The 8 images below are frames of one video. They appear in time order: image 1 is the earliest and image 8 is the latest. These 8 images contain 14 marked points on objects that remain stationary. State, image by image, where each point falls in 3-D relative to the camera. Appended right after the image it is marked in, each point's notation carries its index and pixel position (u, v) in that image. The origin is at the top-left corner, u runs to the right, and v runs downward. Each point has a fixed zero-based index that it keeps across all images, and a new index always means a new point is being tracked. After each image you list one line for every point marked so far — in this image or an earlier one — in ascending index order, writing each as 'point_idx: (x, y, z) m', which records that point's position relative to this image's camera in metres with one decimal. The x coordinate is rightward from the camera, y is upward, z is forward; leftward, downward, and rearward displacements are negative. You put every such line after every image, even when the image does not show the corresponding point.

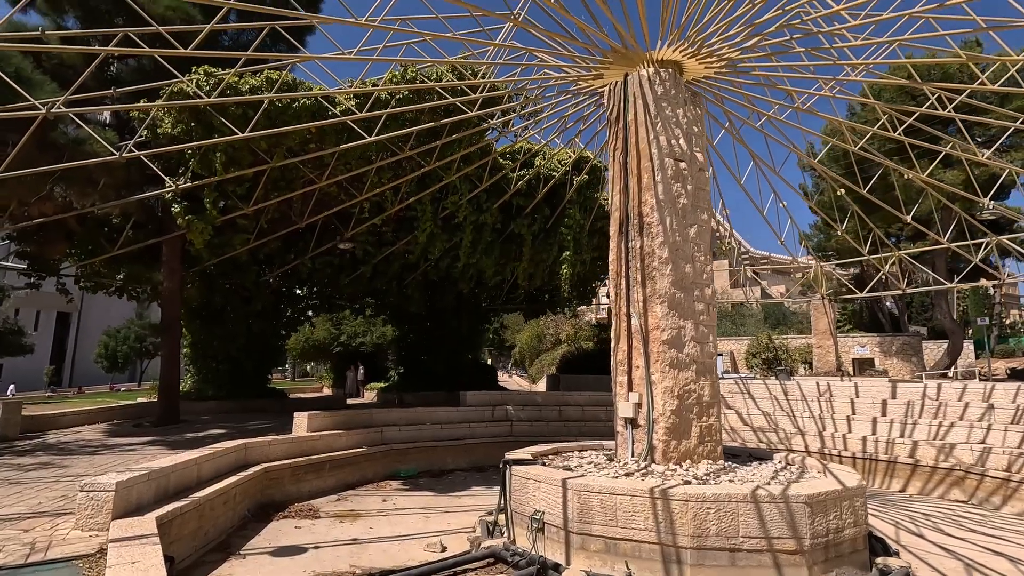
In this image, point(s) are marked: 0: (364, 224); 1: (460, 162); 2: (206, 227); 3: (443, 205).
0: (-4.4, +1.9, +15.9) m
1: (-1.4, +3.6, +15.1) m
2: (-7.8, +1.6, +13.6) m
3: (-2.0, +2.5, +16.2) m
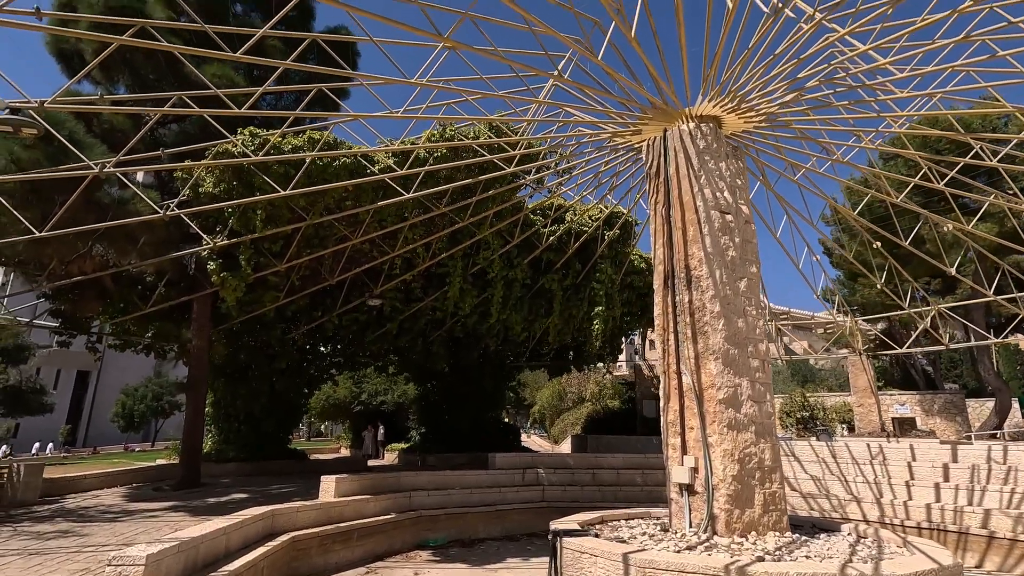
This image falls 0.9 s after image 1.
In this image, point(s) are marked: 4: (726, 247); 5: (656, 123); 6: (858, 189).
0: (-3.5, +0.3, +15.8) m
1: (-0.5, +2.0, +15.2) m
2: (-6.9, +0.1, +13.6) m
3: (-1.1, +0.8, +16.1) m
4: (+3.8, +0.7, +9.5) m
5: (+2.9, +3.3, +10.8) m
6: (+9.2, +2.8, +14.2) m
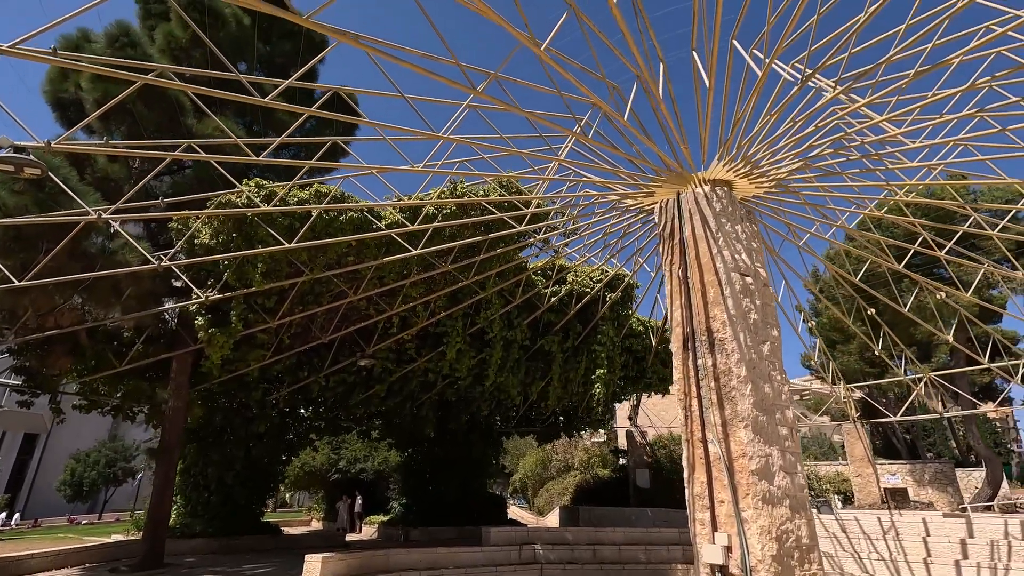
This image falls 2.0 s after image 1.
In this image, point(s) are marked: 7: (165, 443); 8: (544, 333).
0: (-3.5, -1.4, +15.2) m
1: (-0.5, +0.3, +14.9) m
2: (-6.8, -1.3, +12.8) m
3: (-1.1, -0.9, +15.7) m
4: (+4.1, -0.4, +9.3) m
5: (+3.2, +2.1, +10.9) m
6: (+9.3, +1.0, +14.5) m
7: (-9.3, -4.2, +14.4) m
8: (+1.0, -1.4, +16.7) m
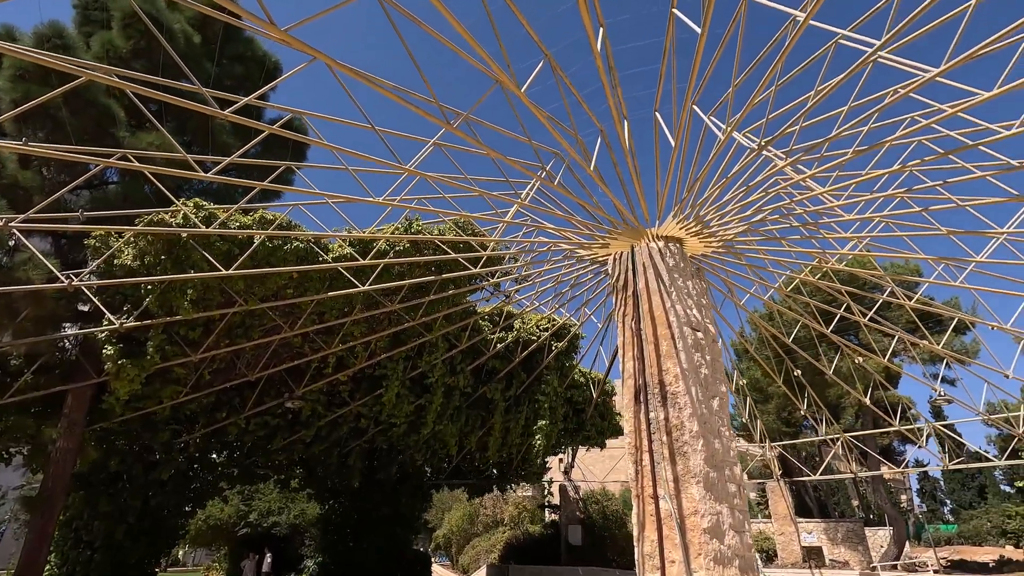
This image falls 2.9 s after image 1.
0: (-5.0, -2.4, +14.2) m
1: (-1.9, -0.8, +14.5) m
2: (-8.0, -1.8, +11.5) m
3: (-2.7, -2.1, +15.0) m
4: (+3.3, -1.3, +9.4) m
5: (+2.3, +1.0, +11.1) m
6: (+7.8, -0.7, +15.3) m
7: (-10.8, -4.7, +12.5) m
8: (-0.8, -2.8, +16.3) m
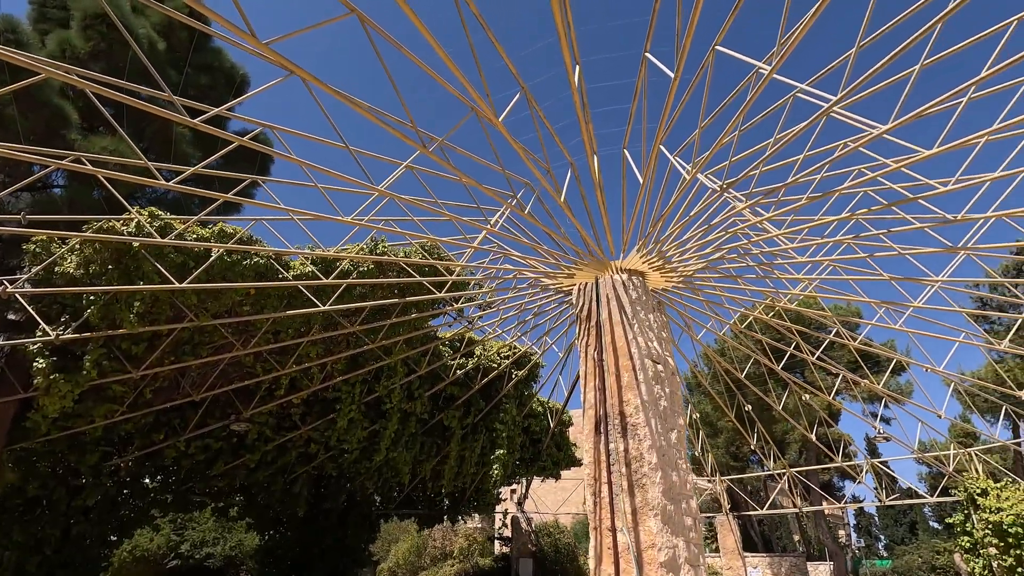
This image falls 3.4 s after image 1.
0: (-6.1, -2.9, +13.7) m
1: (-2.9, -1.5, +14.2) m
2: (-8.8, -2.0, +10.7) m
3: (-3.8, -2.7, +14.7) m
4: (+2.6, -1.9, +9.6) m
5: (+1.6, +0.4, +11.3) m
6: (+6.7, -1.8, +15.8) m
7: (-11.8, -4.8, +11.3) m
8: (-2.0, -3.5, +16.0) m
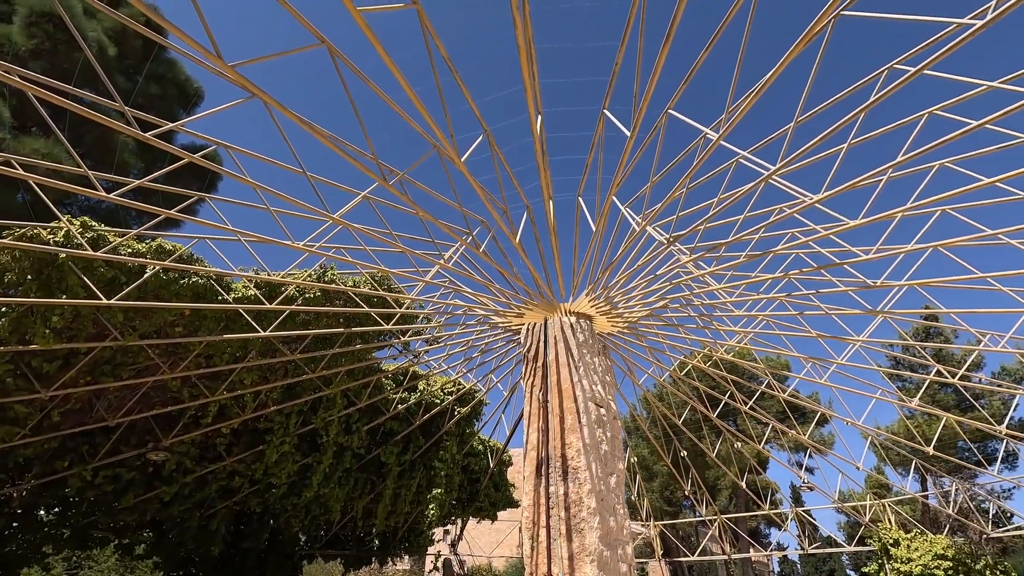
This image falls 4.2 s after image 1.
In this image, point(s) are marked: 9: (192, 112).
0: (-7.5, -3.4, +12.8) m
1: (-4.3, -2.2, +13.8) m
2: (-9.9, -2.2, +9.7) m
3: (-5.4, -3.4, +14.1) m
4: (+1.6, -2.7, +9.7) m
5: (+0.6, -0.5, +11.5) m
6: (+5.1, -3.2, +16.3) m
7: (-13.1, -4.8, +9.8) m
8: (-3.8, -4.4, +15.5) m
9: (-9.9, +5.4, +16.6) m
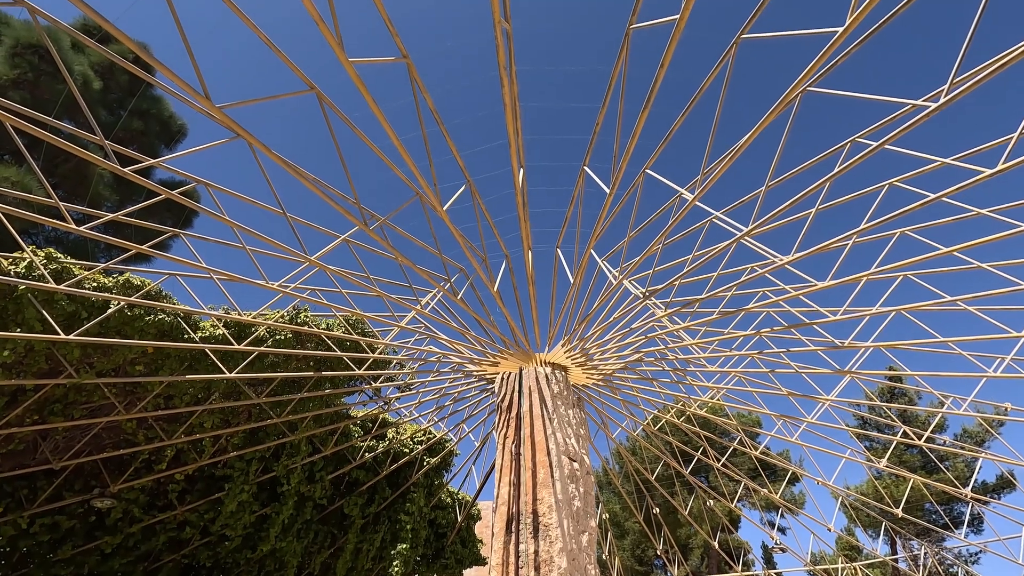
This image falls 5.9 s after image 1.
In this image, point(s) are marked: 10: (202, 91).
0: (-8.2, -4.3, +12.1) m
1: (-5.0, -3.3, +13.3) m
2: (-10.4, -2.7, +9.0) m
3: (-6.1, -4.5, +13.4) m
4: (+1.1, -3.7, +9.5) m
5: (0.0, -1.5, +11.4) m
6: (+4.2, -4.9, +16.1) m
7: (-13.6, -5.2, +8.8) m
8: (-4.6, -5.7, +14.8) m
9: (-10.4, +4.3, +16.5) m
10: (-3.2, +2.0, +5.5) m
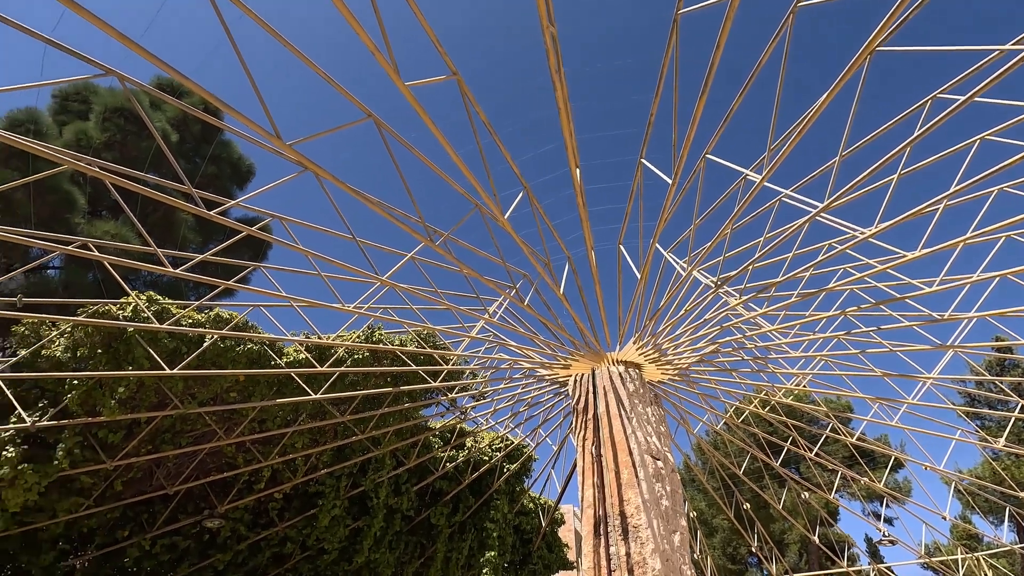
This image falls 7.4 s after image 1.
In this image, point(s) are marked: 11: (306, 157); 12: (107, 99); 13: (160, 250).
0: (-6.3, -5.0, +12.9) m
1: (-3.1, -3.7, +13.8) m
2: (-8.9, -3.7, +10.1) m
3: (-4.0, -5.0, +14.0) m
4: (+2.6, -3.6, +9.3) m
5: (+1.5, -1.5, +11.3) m
6: (+6.5, -4.5, +15.5) m
7: (-11.9, -6.4, +10.2) m
8: (-2.3, -6.1, +15.2) m
9: (-8.8, +3.3, +17.6) m
10: (-2.6, +1.7, +5.9) m
11: (-2.4, +1.5, +6.1) m
12: (-11.0, +5.1, +14.6) m
13: (-5.3, +0.6, +8.1) m
